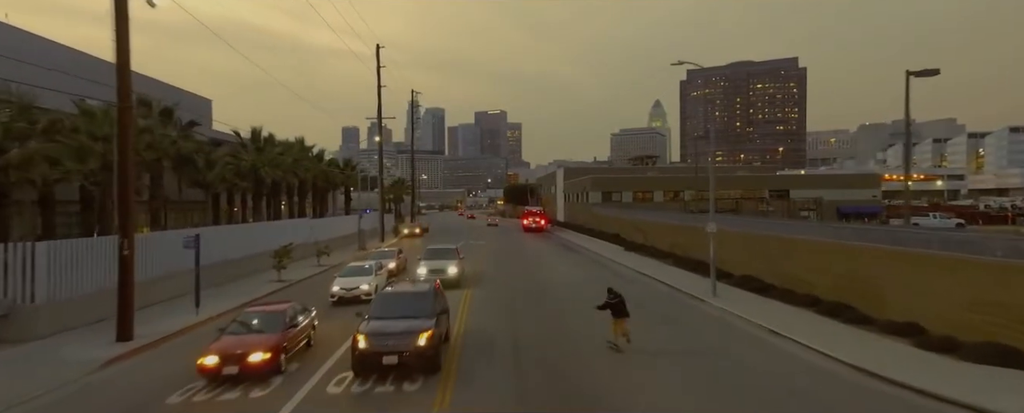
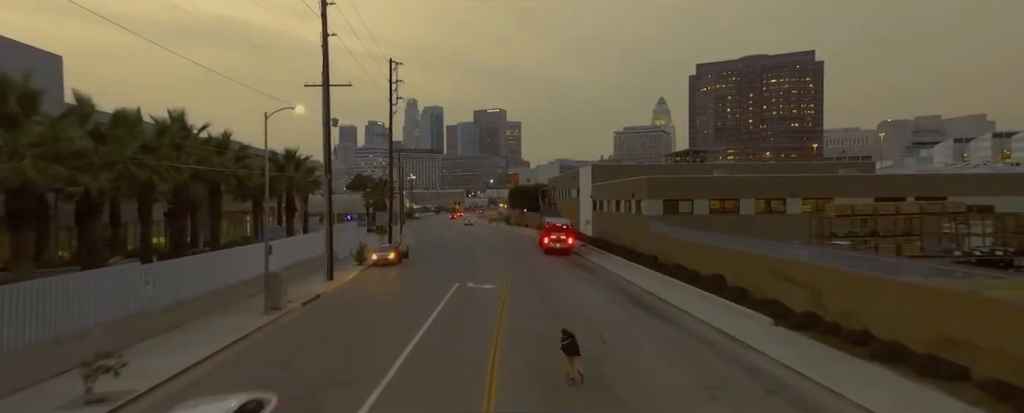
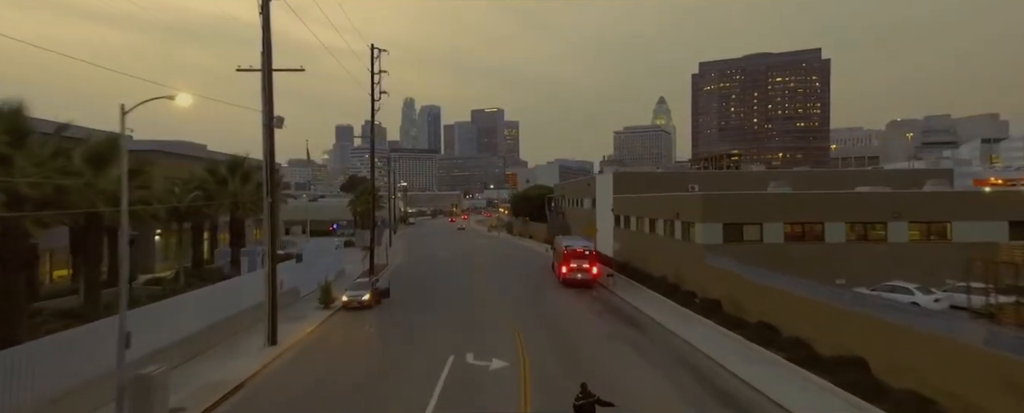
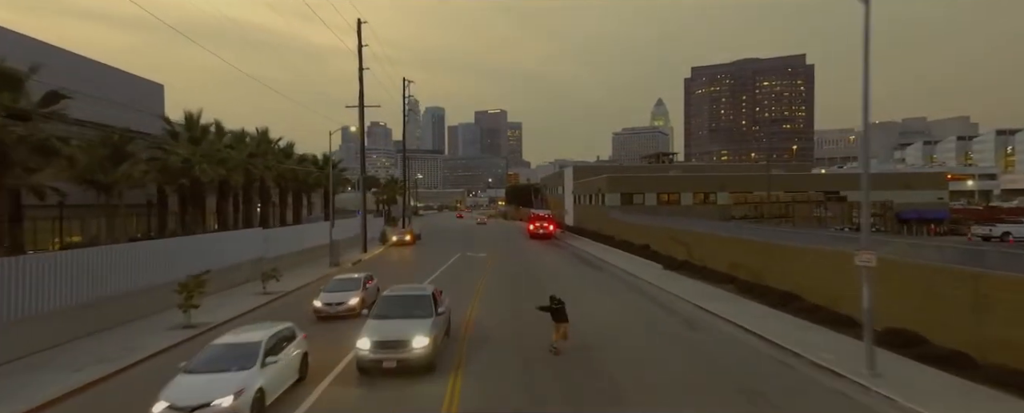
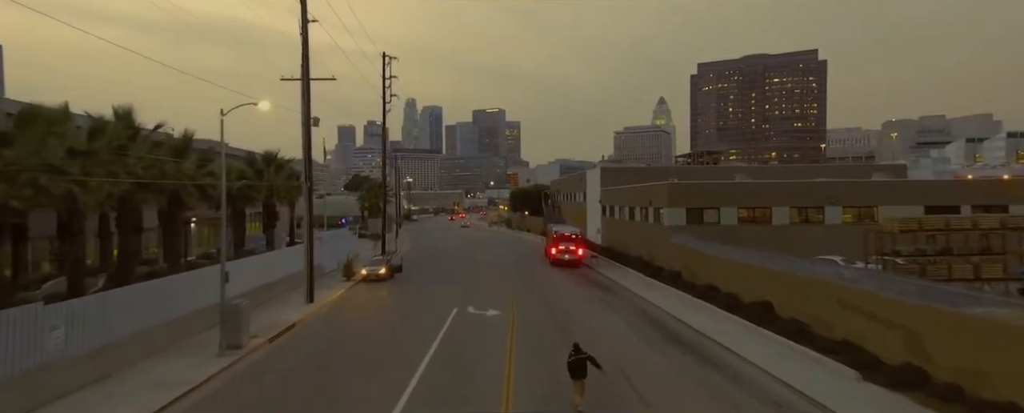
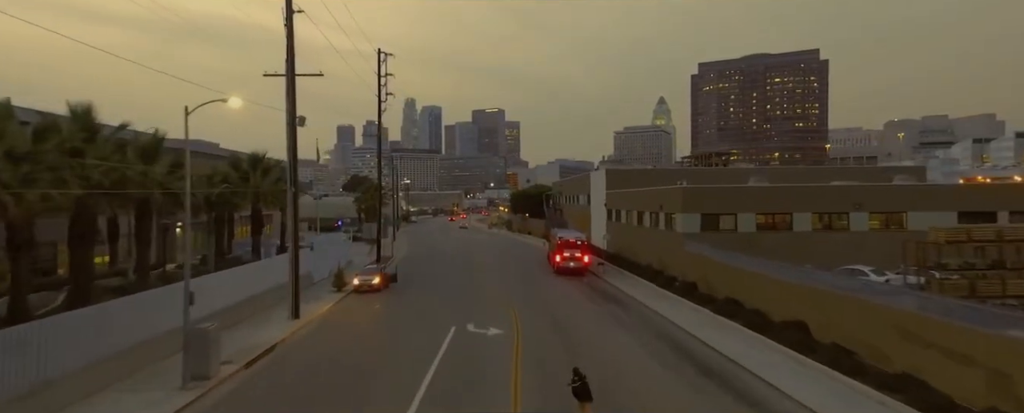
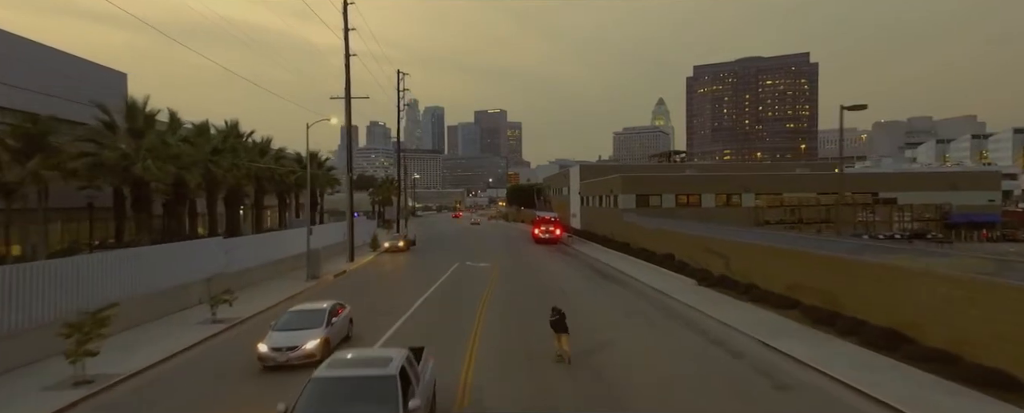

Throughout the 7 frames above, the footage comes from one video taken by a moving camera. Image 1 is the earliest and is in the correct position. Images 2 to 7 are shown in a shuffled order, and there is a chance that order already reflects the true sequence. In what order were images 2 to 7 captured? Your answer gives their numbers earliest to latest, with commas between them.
4, 7, 2, 5, 6, 3
